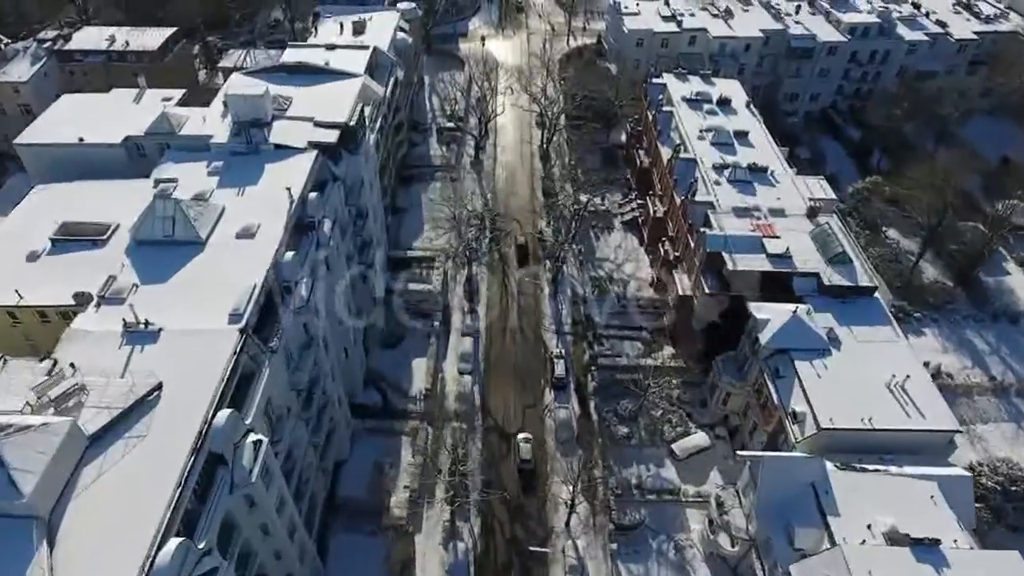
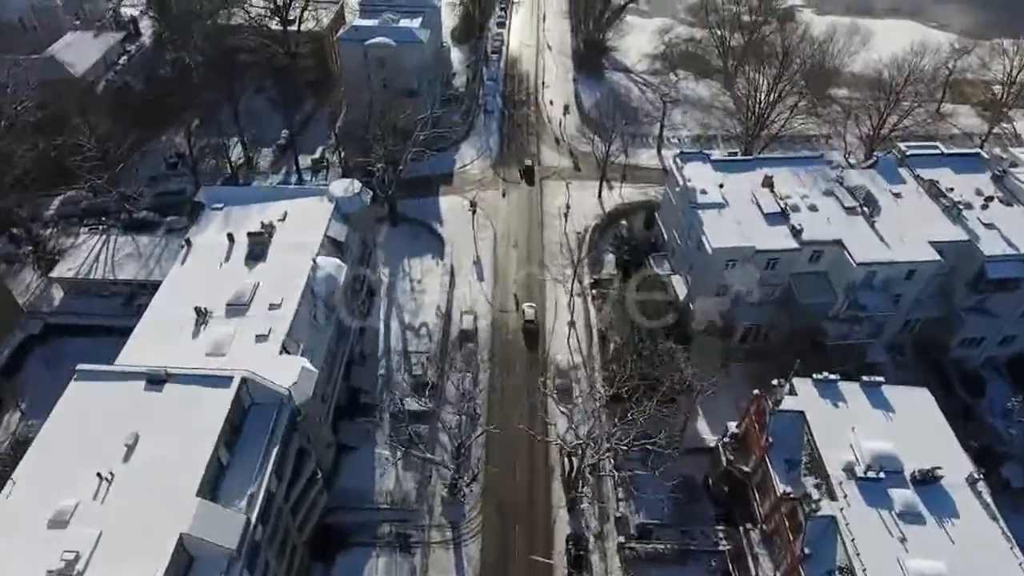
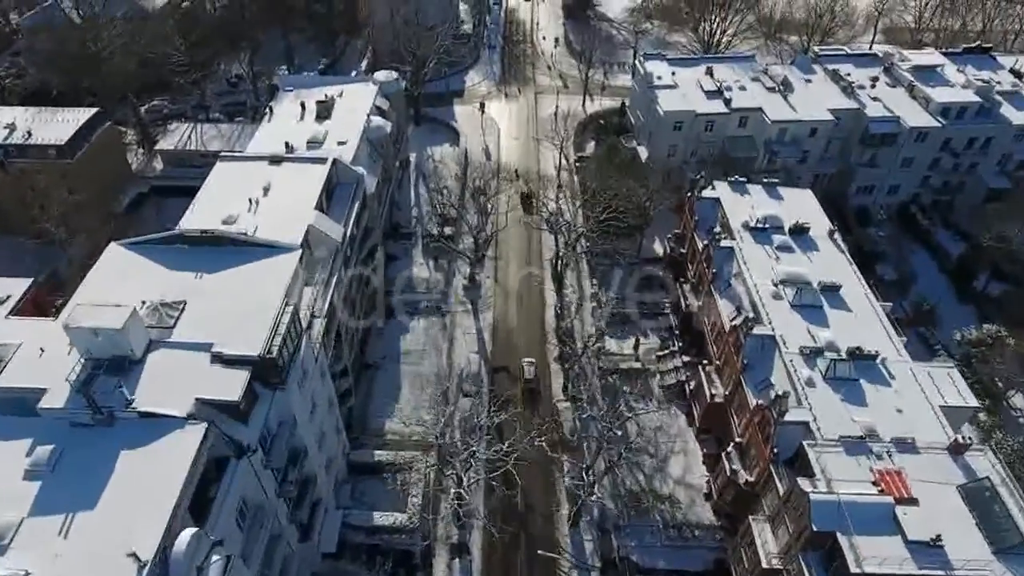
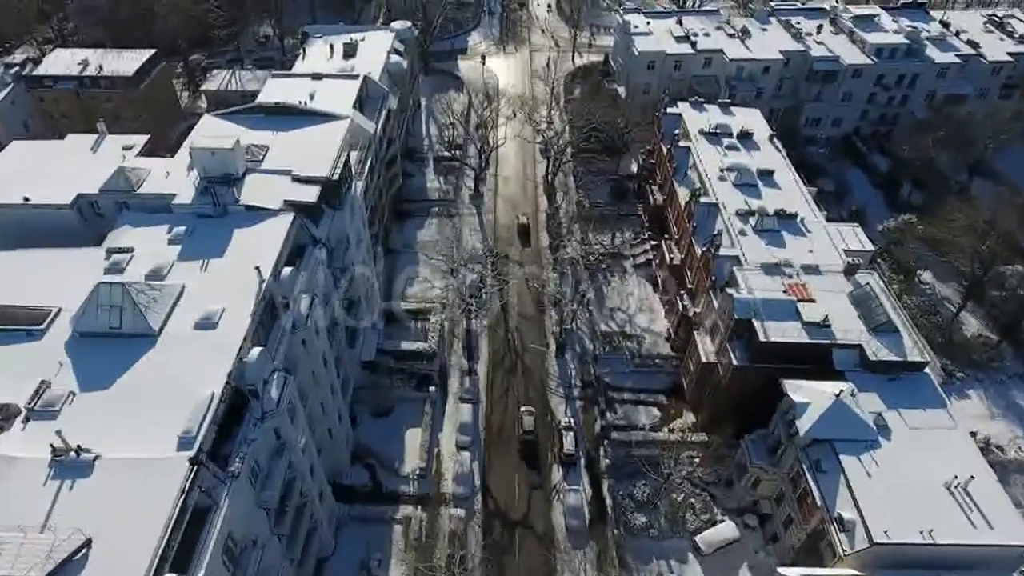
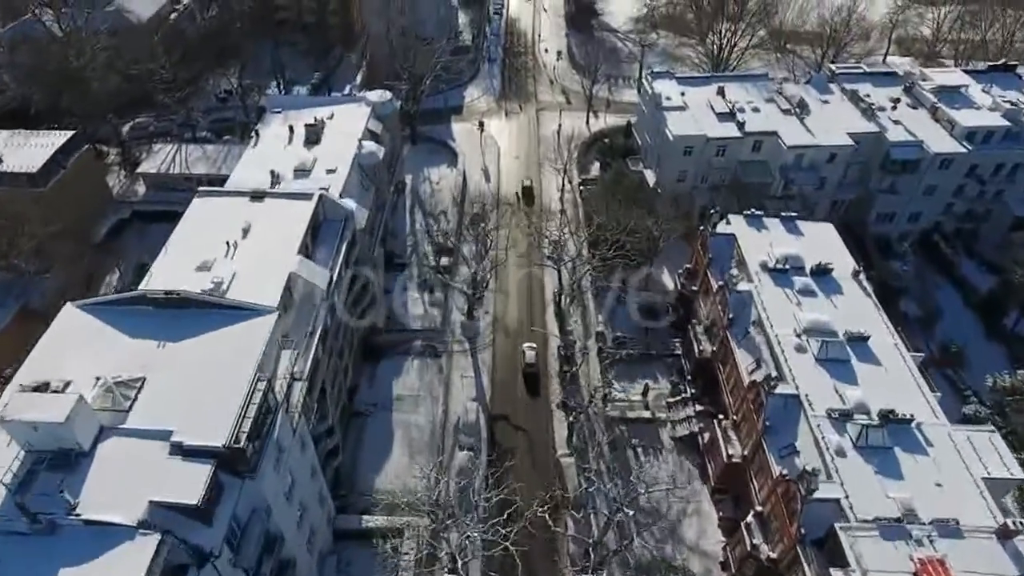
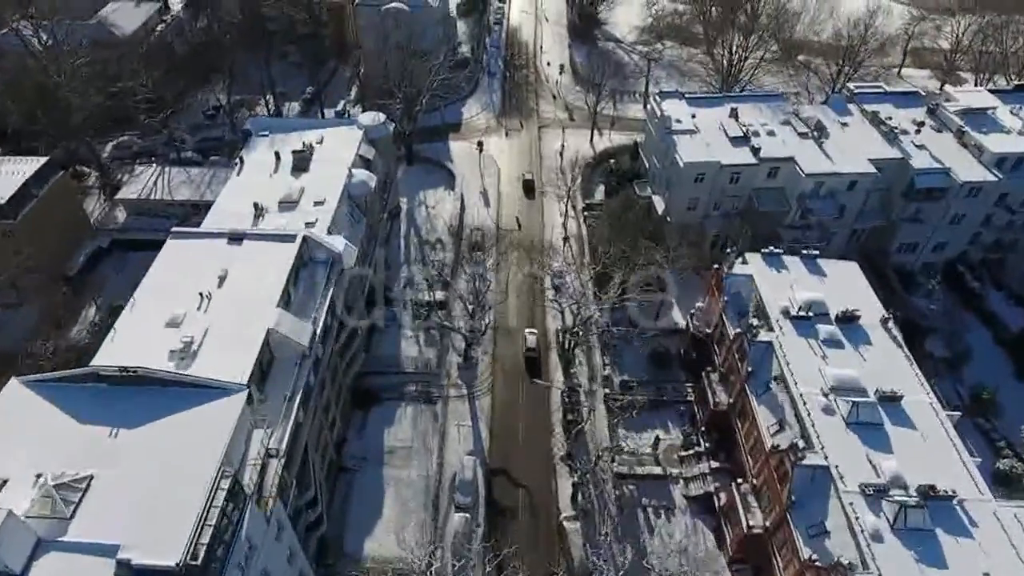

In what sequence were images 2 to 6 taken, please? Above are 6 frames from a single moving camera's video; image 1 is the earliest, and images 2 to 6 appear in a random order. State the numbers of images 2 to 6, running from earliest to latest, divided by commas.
4, 3, 5, 6, 2
